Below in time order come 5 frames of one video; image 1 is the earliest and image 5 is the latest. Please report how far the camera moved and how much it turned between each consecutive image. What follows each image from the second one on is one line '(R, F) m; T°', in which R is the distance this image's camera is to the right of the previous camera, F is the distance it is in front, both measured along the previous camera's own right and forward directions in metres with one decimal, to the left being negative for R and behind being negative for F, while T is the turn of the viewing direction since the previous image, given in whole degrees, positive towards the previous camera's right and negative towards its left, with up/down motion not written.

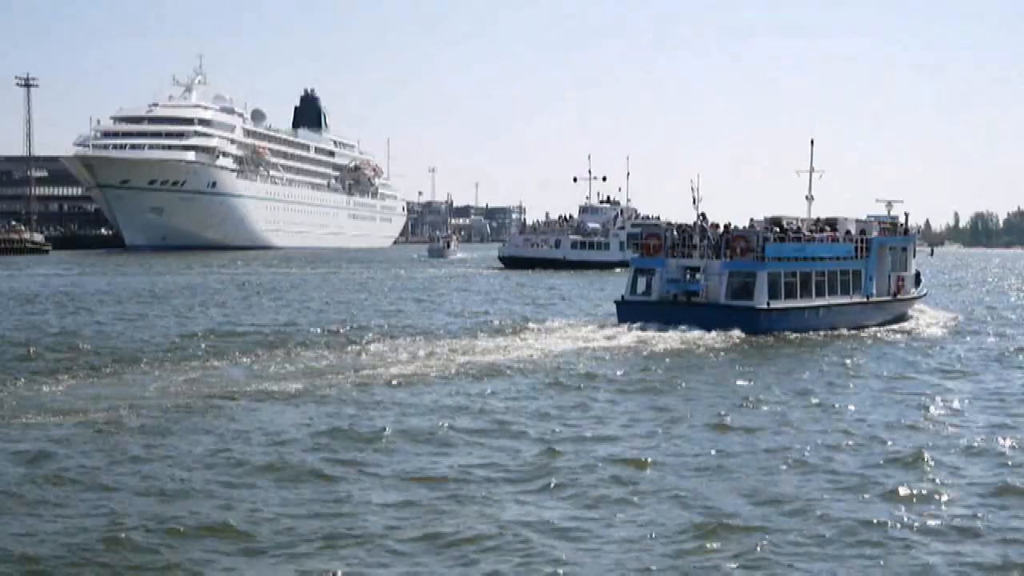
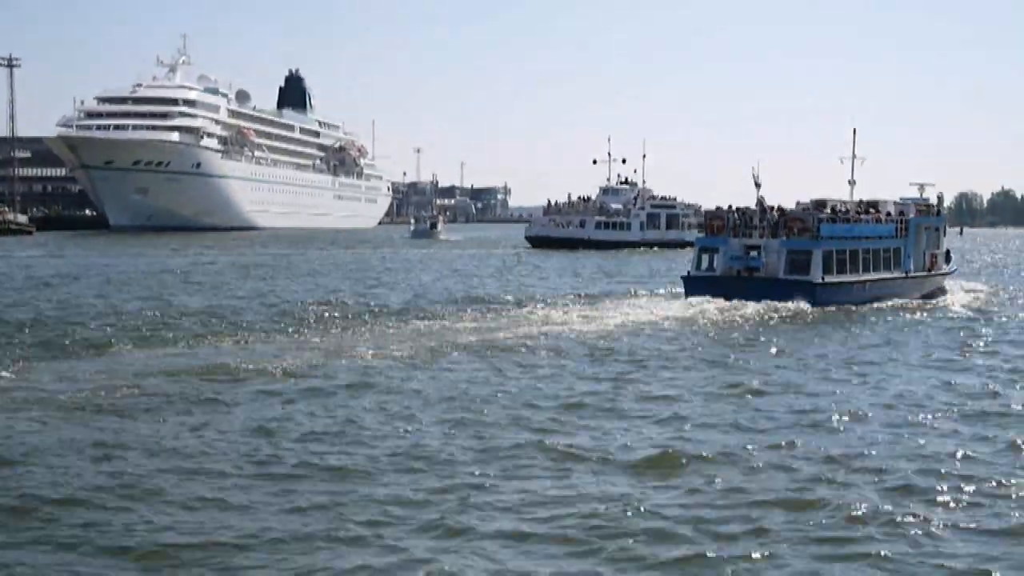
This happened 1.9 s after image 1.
(-0.8, -0.9) m; +1°
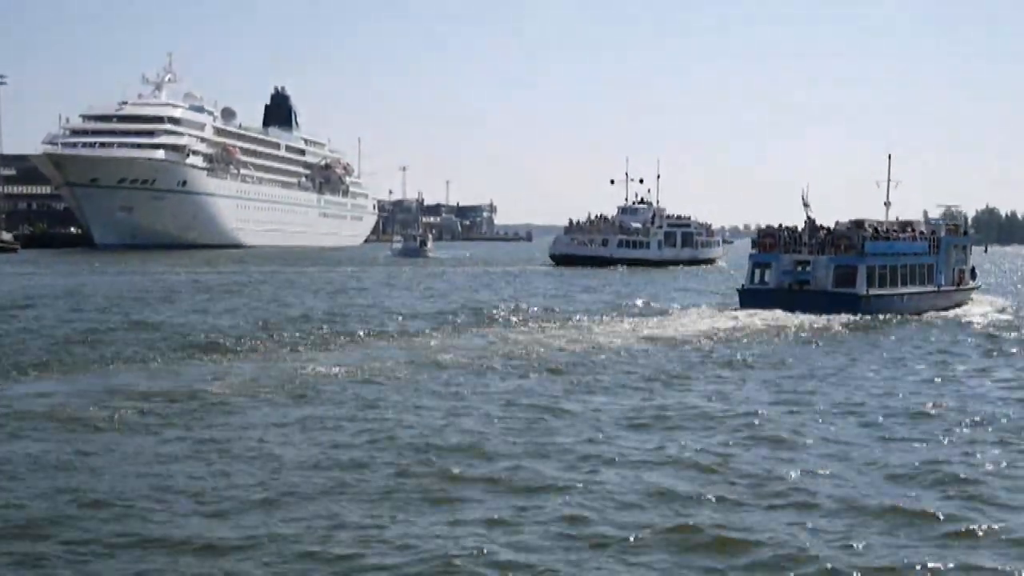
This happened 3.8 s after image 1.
(-0.8, -0.9) m; +1°
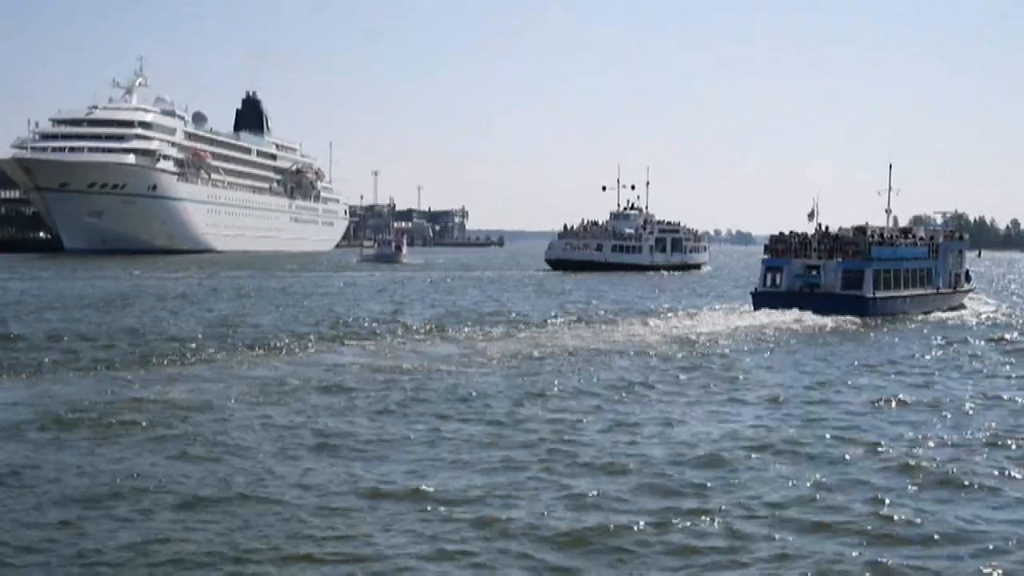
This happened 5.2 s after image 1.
(-0.5, -0.5) m; +1°
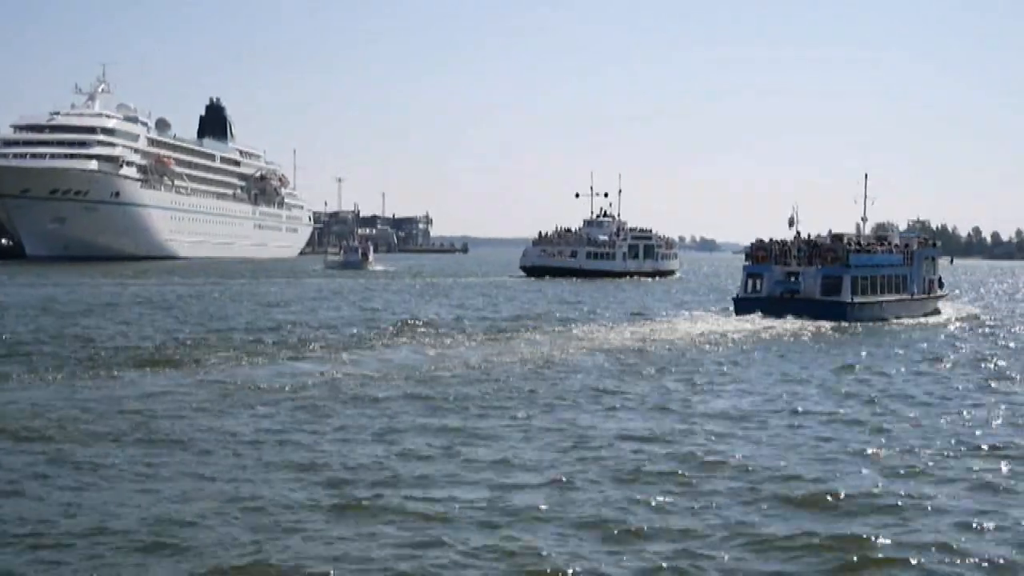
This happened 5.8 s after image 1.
(-0.2, -0.2) m; +2°
